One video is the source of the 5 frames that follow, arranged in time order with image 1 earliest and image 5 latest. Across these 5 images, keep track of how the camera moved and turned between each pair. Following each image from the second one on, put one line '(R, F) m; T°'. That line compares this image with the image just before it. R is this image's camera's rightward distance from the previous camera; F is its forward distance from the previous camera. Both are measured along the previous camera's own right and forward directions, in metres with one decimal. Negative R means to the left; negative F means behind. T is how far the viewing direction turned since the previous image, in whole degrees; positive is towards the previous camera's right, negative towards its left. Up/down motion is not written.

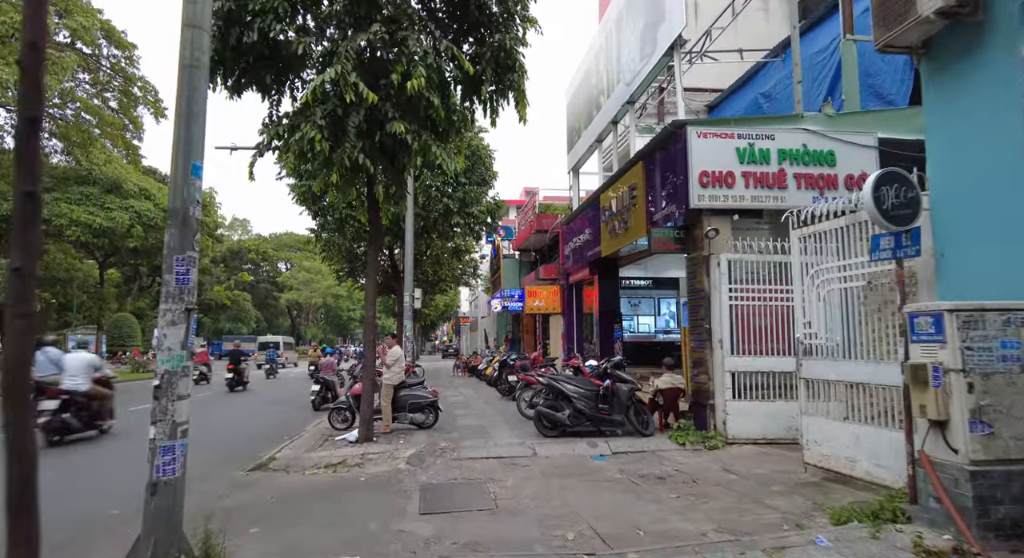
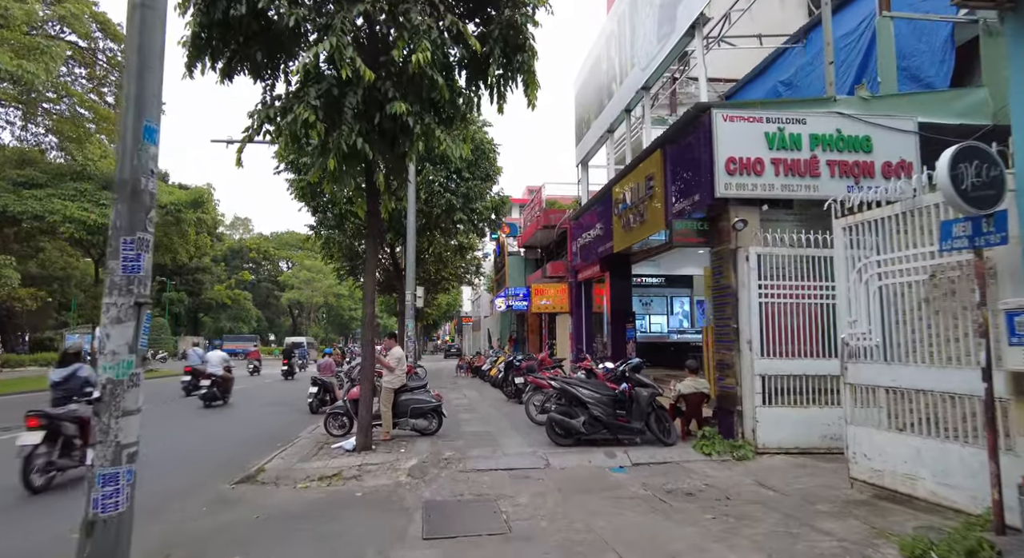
(-0.1, +0.6) m; 0°
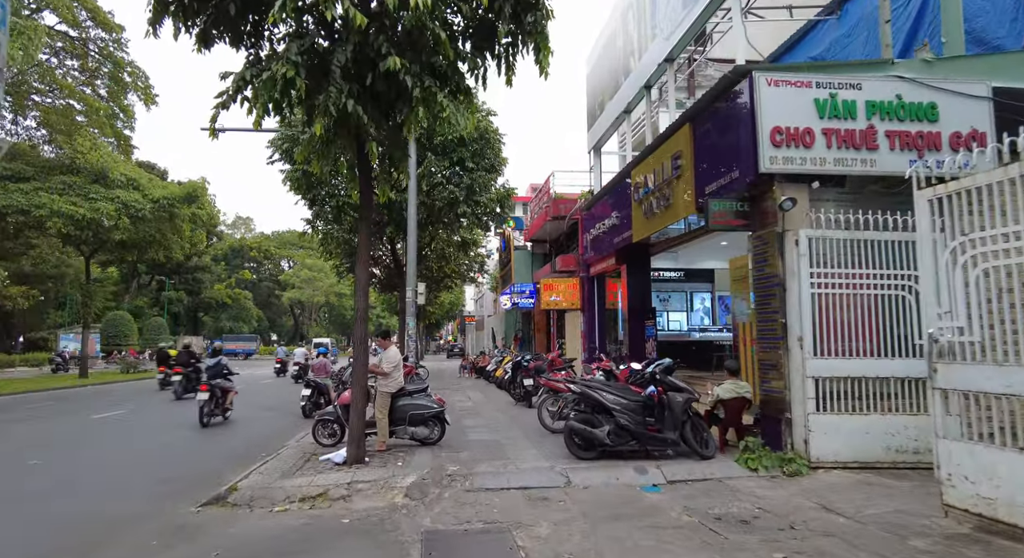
(-0.1, +1.0) m; 0°
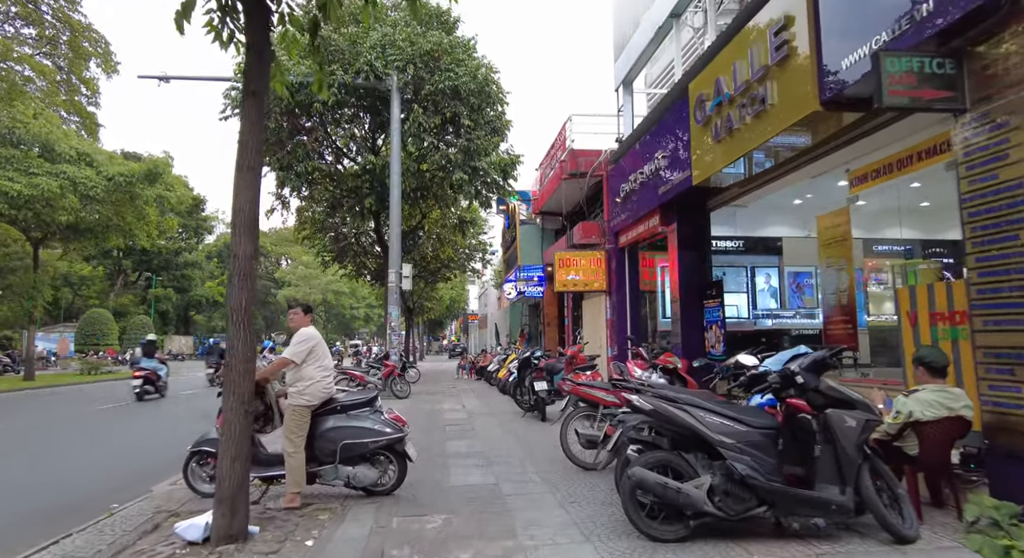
(0.0, +3.1) m; 0°
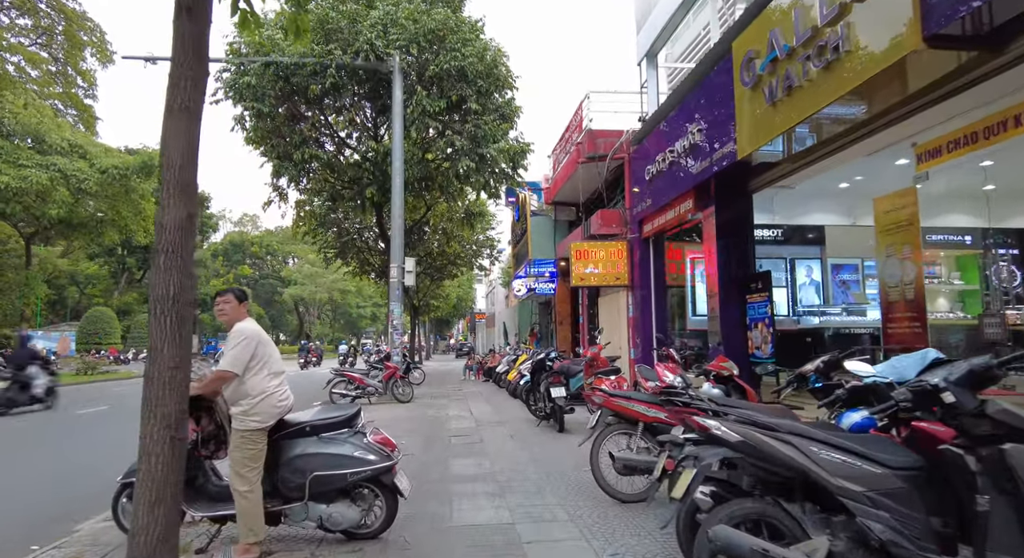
(-0.1, +1.0) m; -1°
